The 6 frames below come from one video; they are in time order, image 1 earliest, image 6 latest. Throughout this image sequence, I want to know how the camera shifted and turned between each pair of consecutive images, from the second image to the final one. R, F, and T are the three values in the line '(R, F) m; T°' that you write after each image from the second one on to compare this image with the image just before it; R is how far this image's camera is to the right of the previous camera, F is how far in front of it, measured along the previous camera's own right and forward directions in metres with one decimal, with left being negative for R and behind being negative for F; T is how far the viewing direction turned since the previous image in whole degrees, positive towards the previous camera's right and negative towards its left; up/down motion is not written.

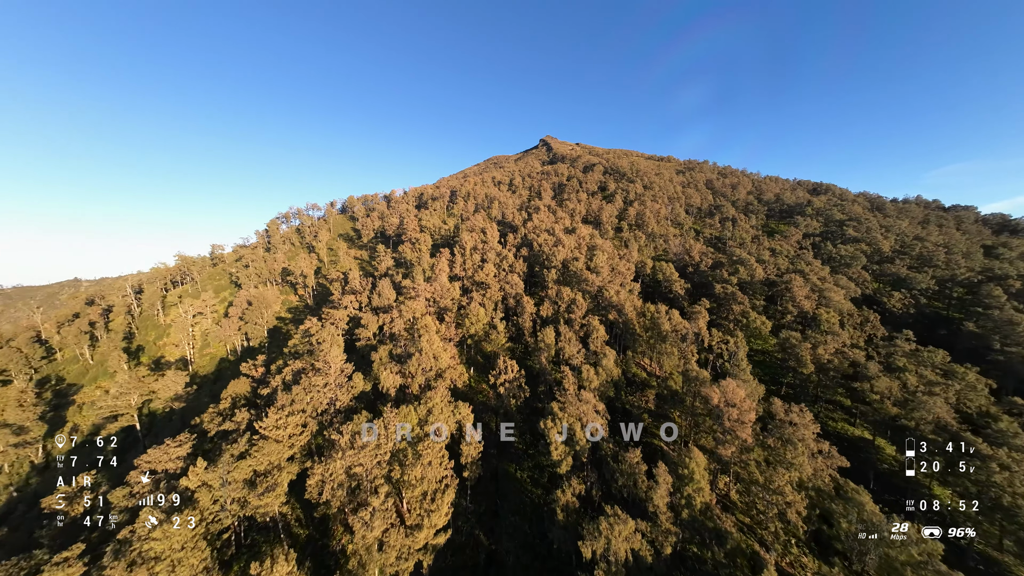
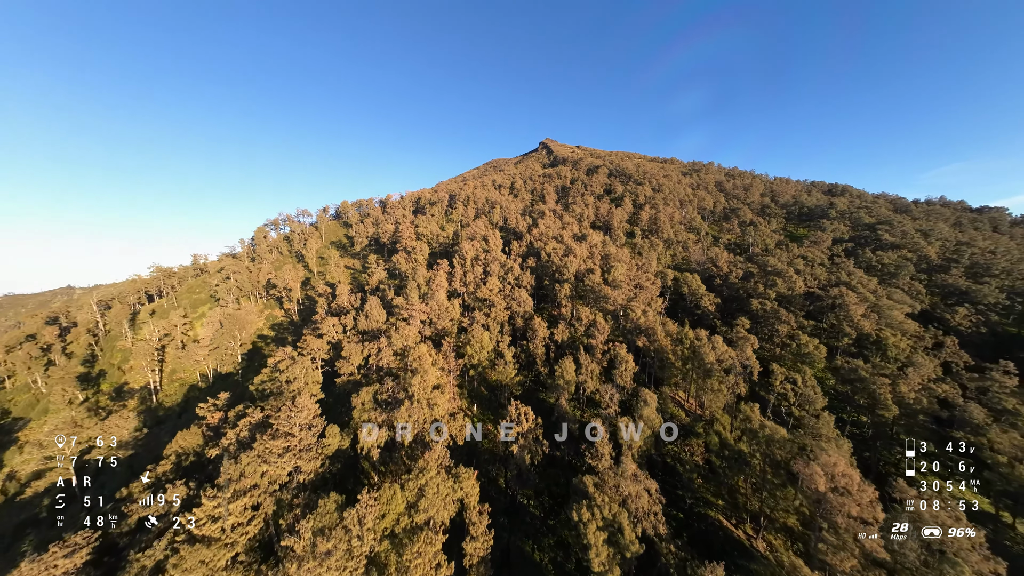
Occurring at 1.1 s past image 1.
(-2.5, +10.9) m; 0°
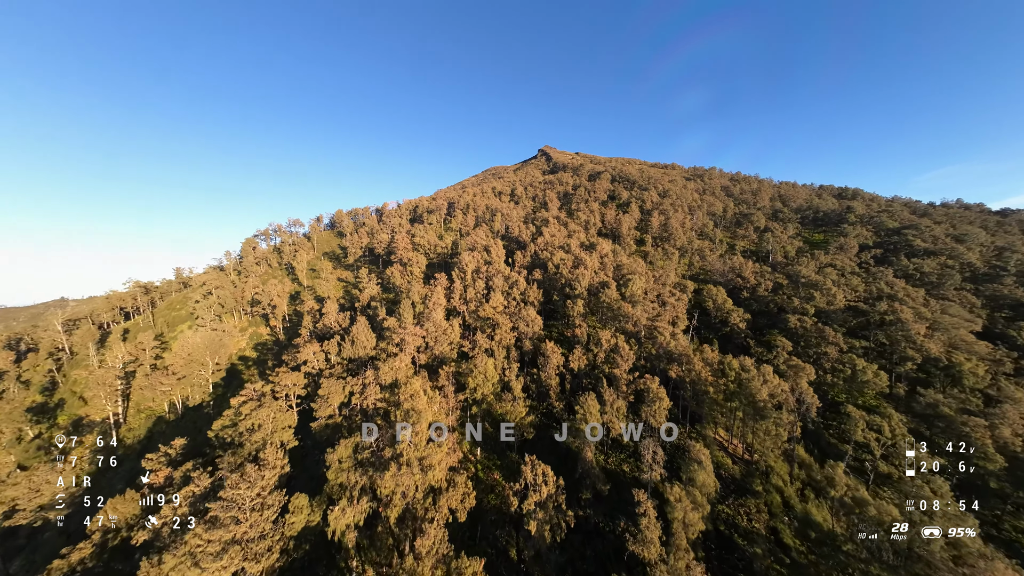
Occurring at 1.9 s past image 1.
(-2.0, +8.7) m; 0°
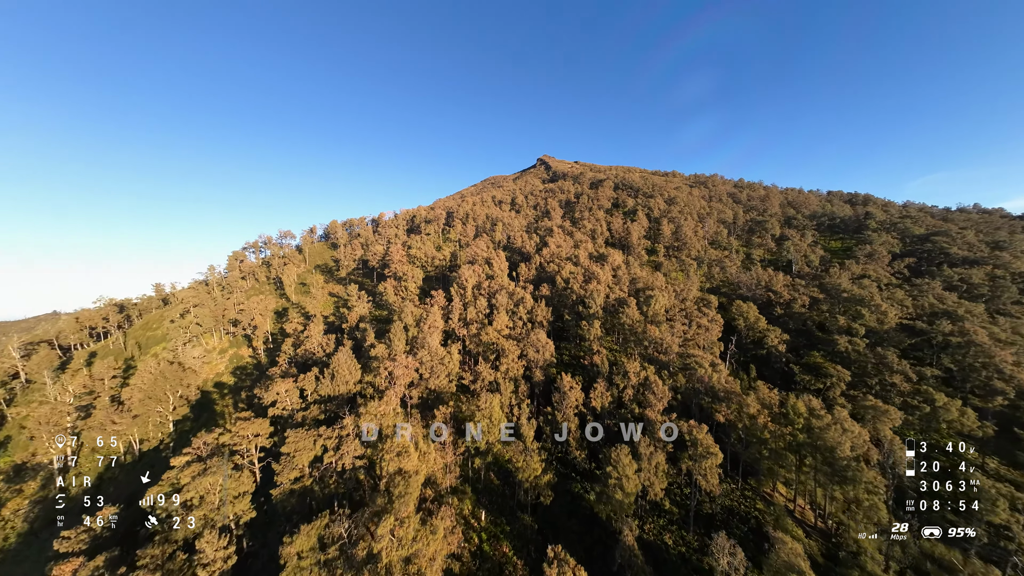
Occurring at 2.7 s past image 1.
(-1.8, +8.7) m; 0°
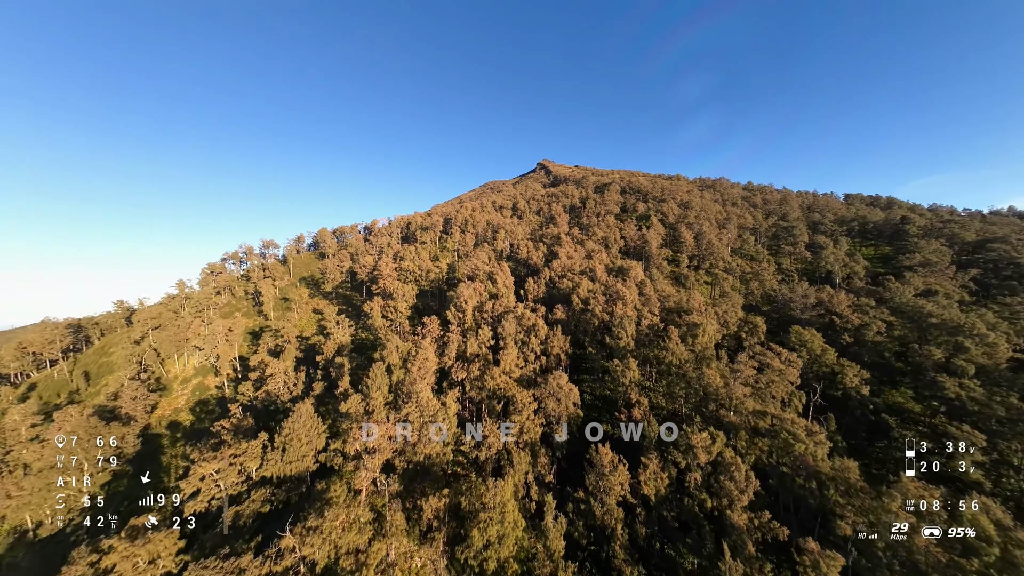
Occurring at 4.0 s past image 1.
(-2.6, +13.3) m; 0°
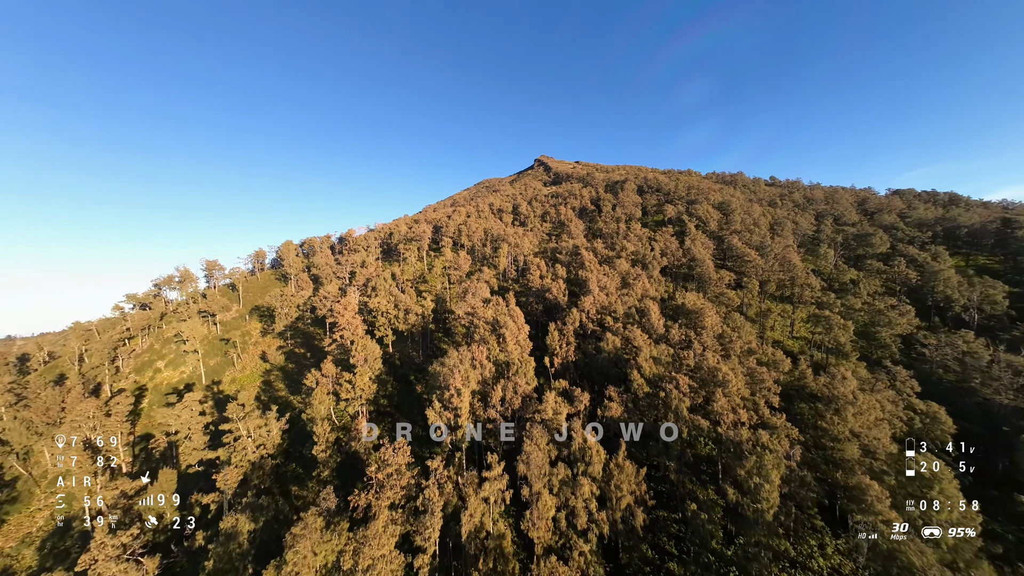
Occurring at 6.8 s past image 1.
(-4.3, +28.0) m; +1°
